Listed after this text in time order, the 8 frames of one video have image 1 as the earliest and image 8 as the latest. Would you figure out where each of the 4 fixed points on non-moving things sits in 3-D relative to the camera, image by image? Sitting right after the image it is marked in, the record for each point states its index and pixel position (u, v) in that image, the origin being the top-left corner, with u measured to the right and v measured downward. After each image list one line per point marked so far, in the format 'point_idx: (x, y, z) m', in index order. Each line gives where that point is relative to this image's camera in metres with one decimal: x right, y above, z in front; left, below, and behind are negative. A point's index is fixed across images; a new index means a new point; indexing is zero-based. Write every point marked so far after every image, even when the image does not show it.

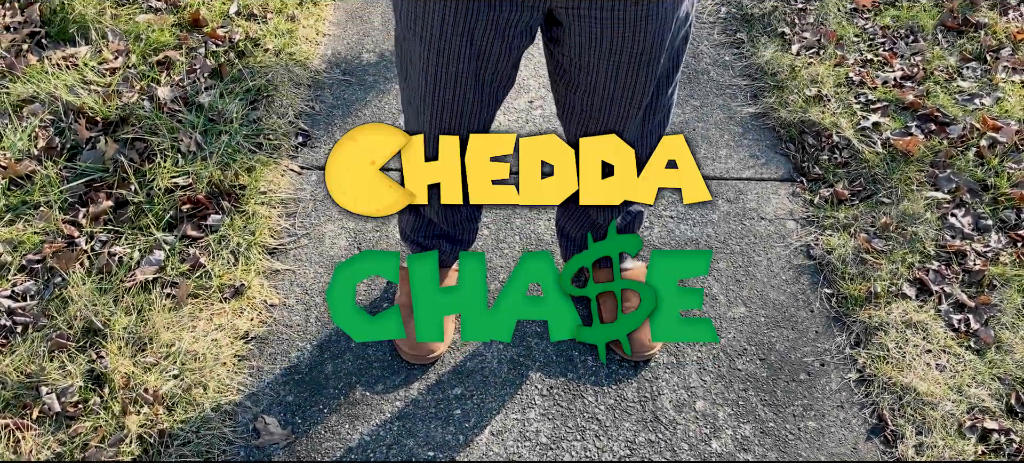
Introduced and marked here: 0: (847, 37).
0: (+0.9, +0.5, +2.2) m
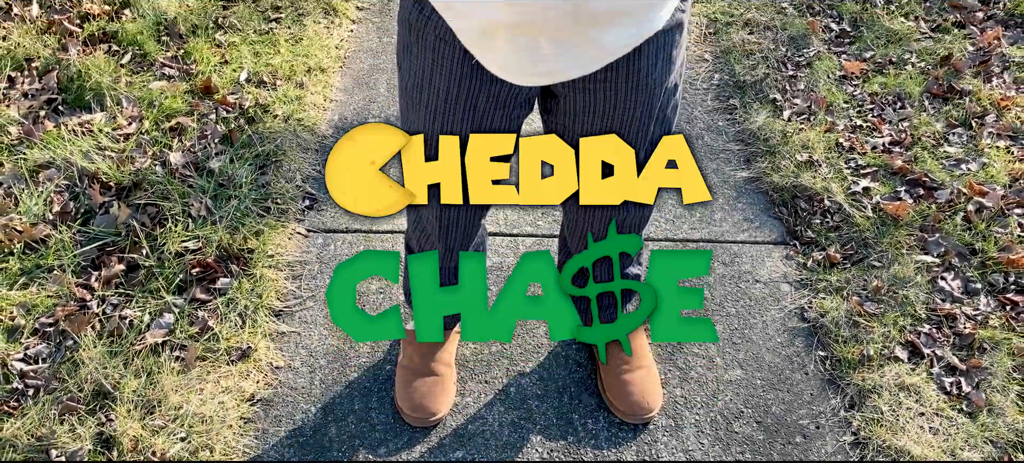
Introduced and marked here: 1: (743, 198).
0: (+0.9, +0.4, +2.3) m
1: (+0.6, +0.1, +2.0) m
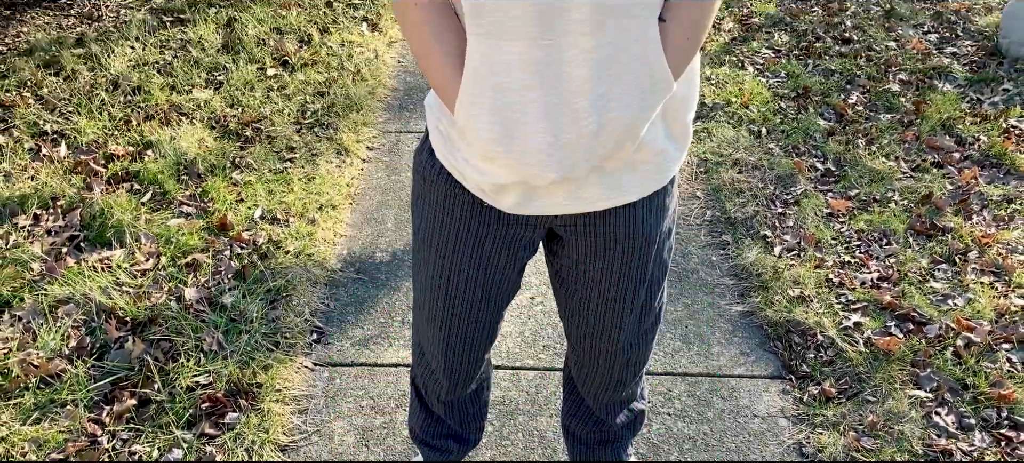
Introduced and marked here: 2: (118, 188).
0: (+0.9, 0.0, +2.4) m
1: (+0.6, -0.3, +2.1) m
2: (-1.2, +0.1, +2.4) m
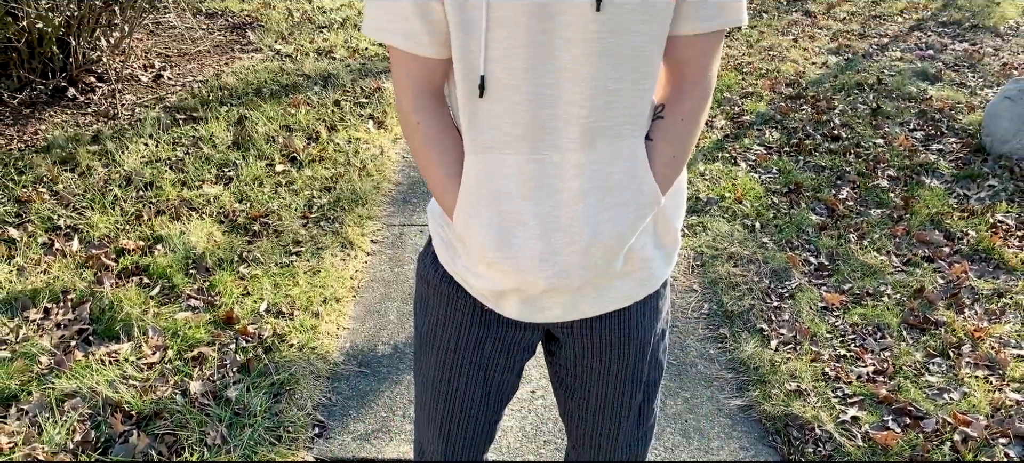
0: (+0.9, -0.3, +2.4) m
1: (+0.6, -0.5, +2.1) m
2: (-1.2, -0.2, +2.5) m
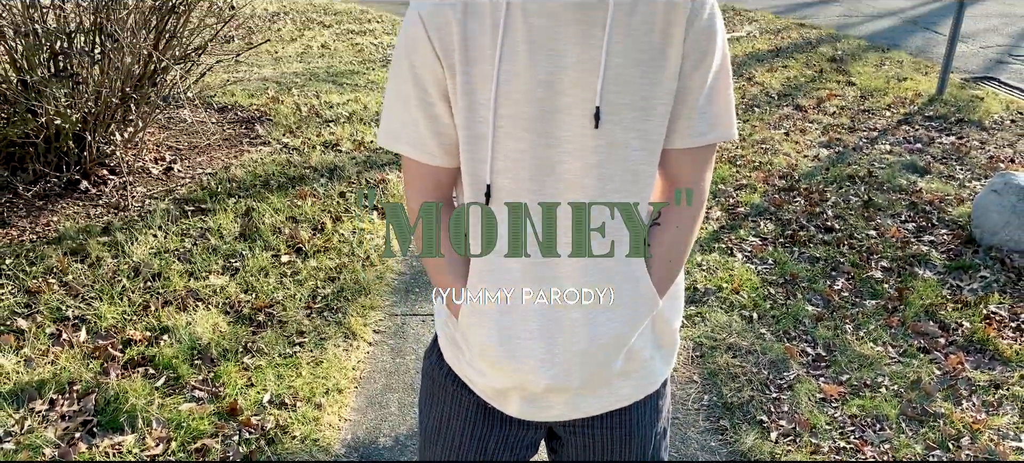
0: (+0.9, -0.6, +2.4) m
1: (+0.6, -0.8, +2.1) m
2: (-1.2, -0.4, +2.5) m
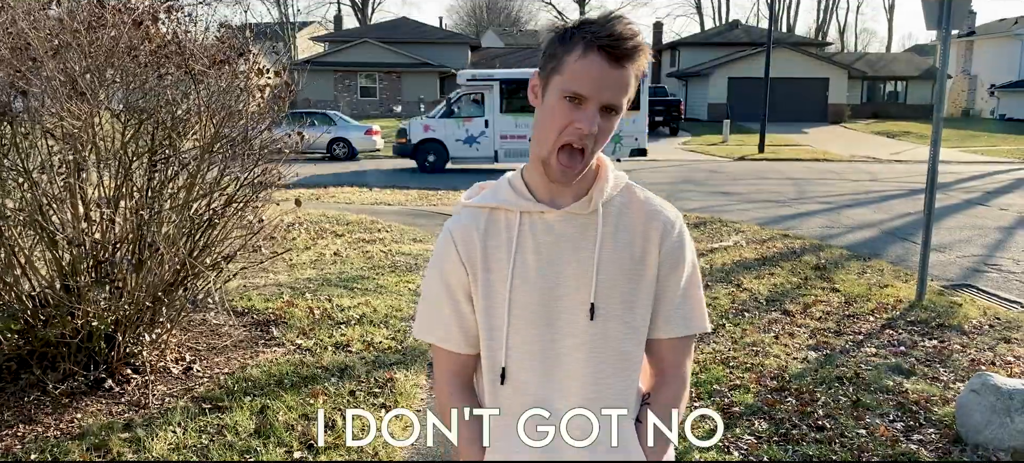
0: (+1.0, -1.2, +2.5) m
1: (+0.6, -1.3, +2.1) m
2: (-1.2, -1.1, +2.6) m
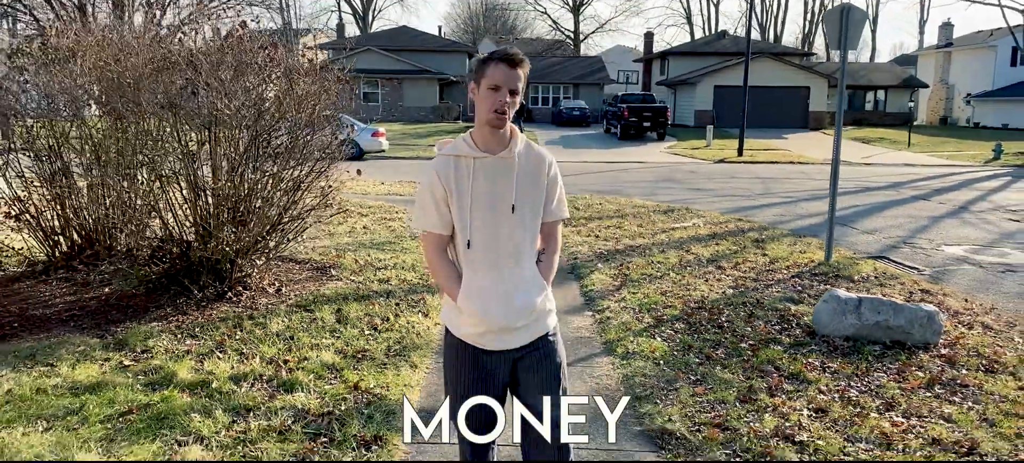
0: (+0.9, -0.9, +4.3) m
1: (+0.6, -1.0, +3.9) m
2: (-1.2, -0.8, +4.4) m
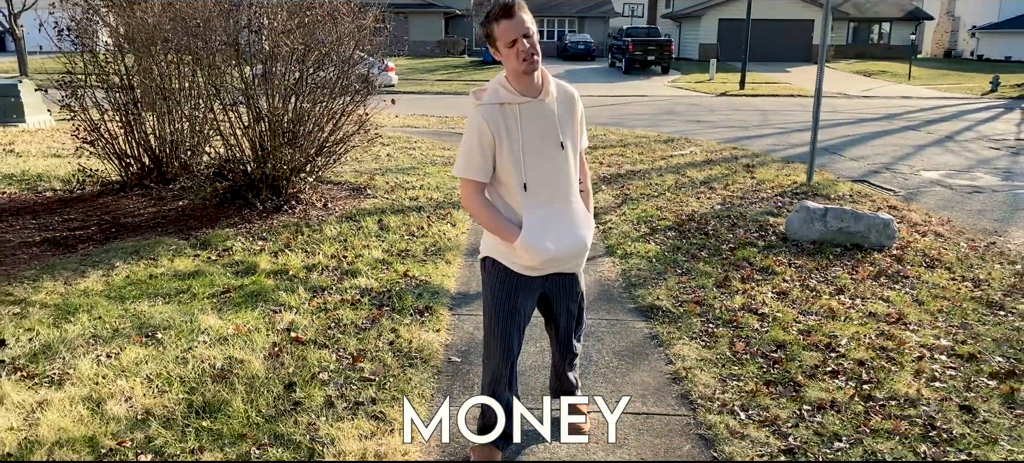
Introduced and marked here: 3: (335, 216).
0: (+1.1, -0.4, +5.2) m
1: (+0.7, -0.5, +4.9) m
2: (-1.1, -0.2, +5.3) m
3: (-1.5, +0.1, +6.7) m
